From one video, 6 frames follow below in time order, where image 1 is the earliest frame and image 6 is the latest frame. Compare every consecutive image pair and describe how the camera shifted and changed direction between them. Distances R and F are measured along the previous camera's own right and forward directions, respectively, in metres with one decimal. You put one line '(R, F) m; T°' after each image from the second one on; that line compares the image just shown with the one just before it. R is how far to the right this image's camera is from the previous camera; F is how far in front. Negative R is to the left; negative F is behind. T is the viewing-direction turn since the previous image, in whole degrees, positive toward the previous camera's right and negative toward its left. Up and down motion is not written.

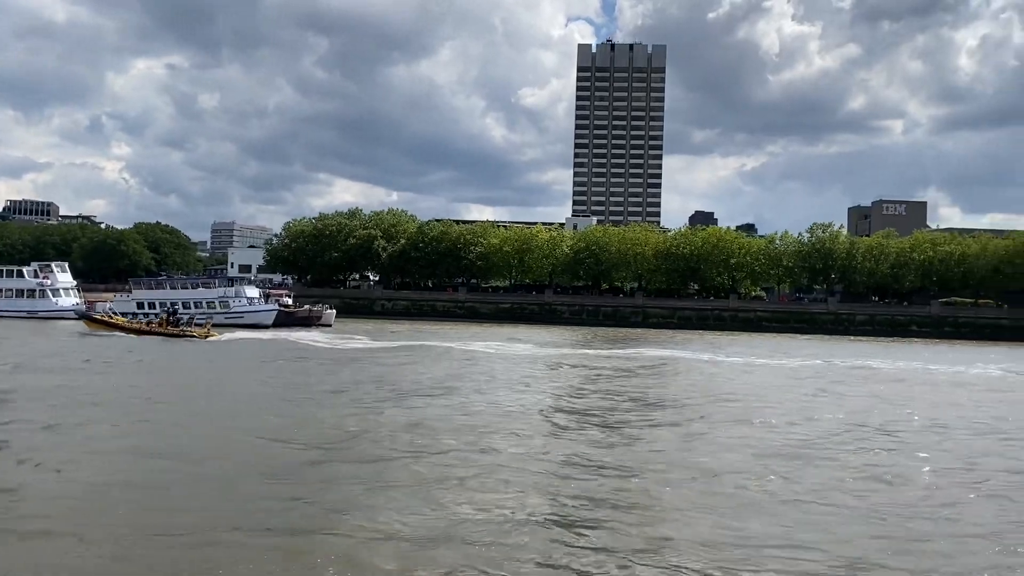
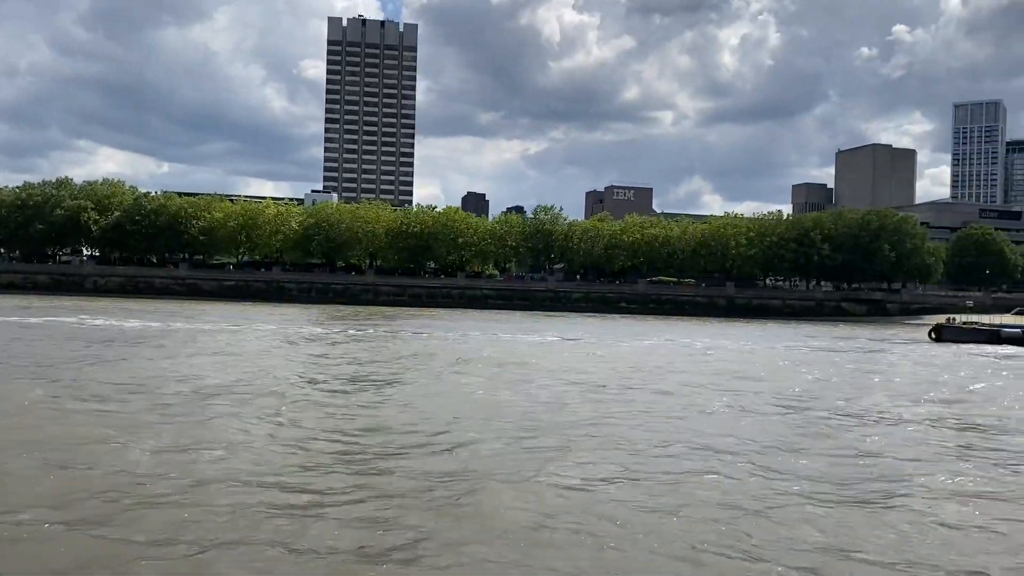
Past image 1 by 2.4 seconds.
(+7.5, -1.0) m; +12°
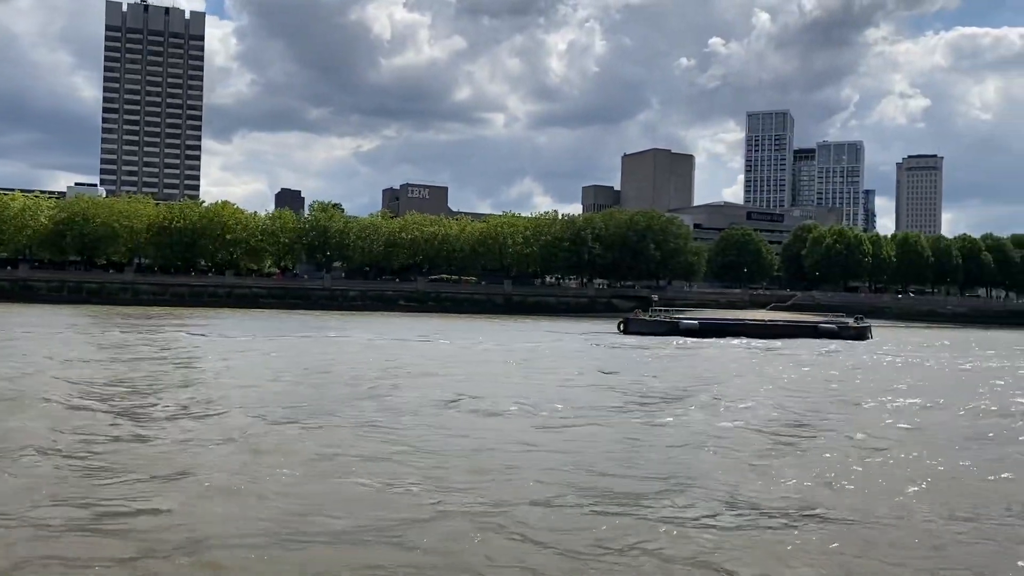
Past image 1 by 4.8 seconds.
(+7.6, -0.2) m; +9°
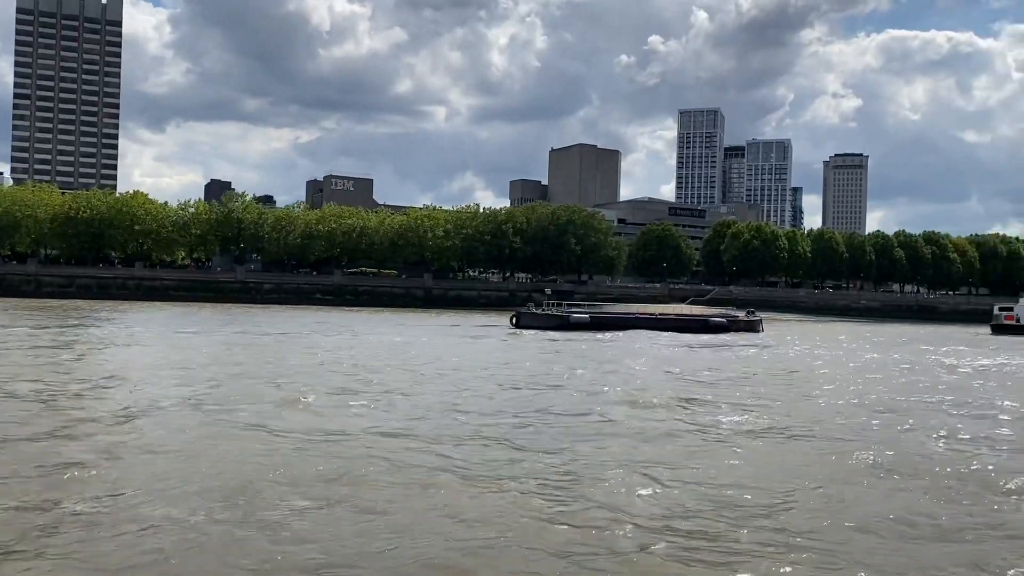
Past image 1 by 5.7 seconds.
(+2.8, +0.1) m; +3°
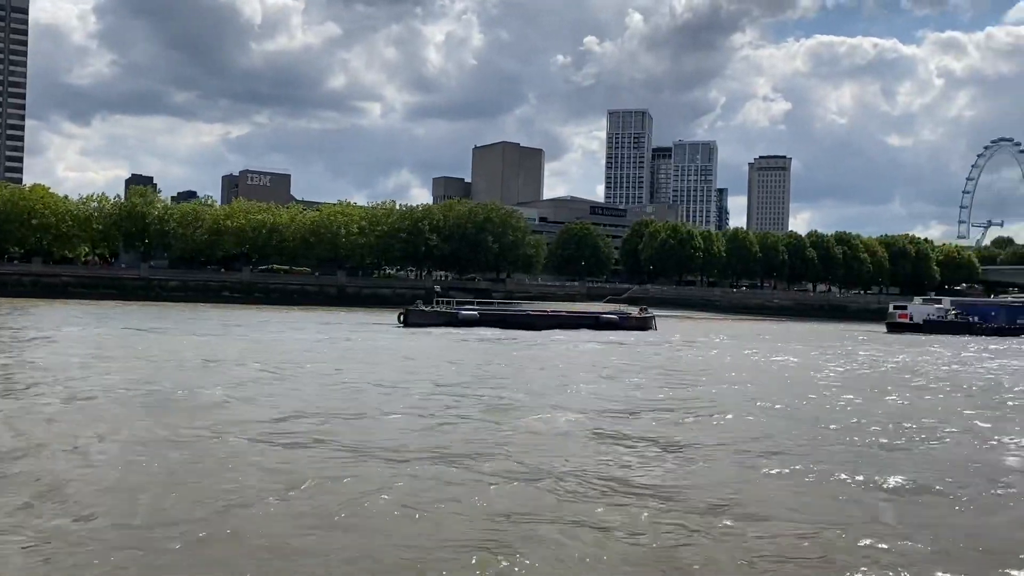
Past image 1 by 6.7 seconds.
(+2.7, +0.4) m; +4°
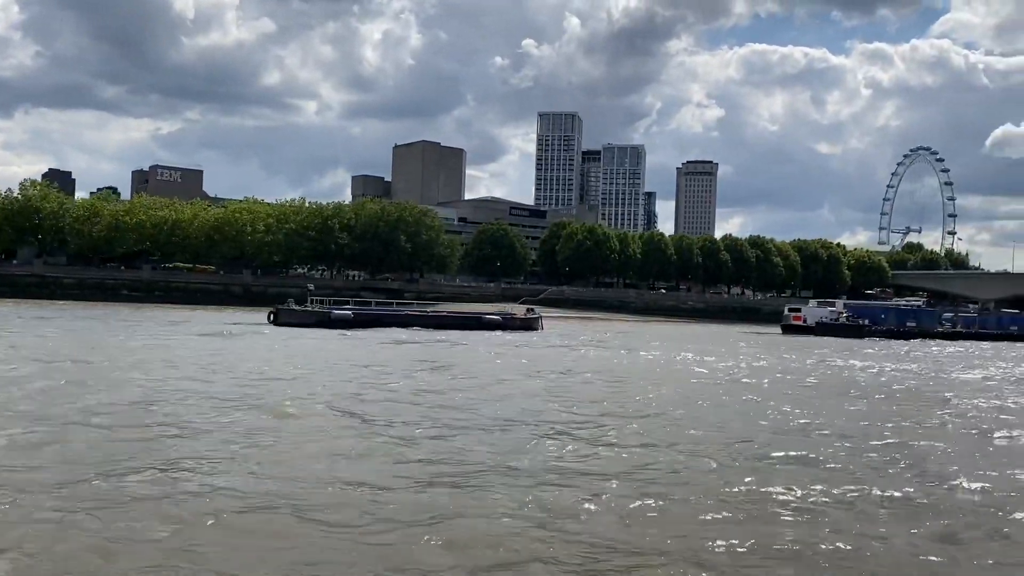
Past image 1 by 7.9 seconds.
(+3.3, +0.5) m; +3°
